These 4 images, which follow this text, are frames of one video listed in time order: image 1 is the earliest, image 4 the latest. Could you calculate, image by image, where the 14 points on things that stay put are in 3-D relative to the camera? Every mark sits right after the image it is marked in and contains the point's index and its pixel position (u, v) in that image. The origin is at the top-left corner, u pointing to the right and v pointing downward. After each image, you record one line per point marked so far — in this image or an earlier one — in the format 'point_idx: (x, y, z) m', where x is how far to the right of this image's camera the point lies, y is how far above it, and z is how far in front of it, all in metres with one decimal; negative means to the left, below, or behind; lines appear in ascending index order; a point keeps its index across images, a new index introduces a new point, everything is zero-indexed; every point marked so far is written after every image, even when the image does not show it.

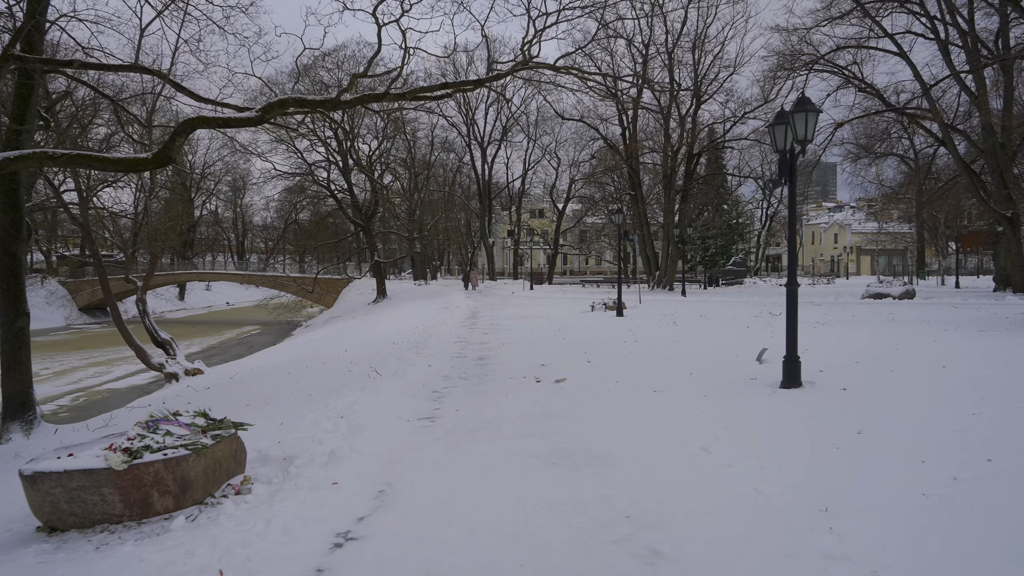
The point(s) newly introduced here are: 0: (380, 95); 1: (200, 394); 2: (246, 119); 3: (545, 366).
0: (-1.8, +2.6, +8.1) m
1: (-4.9, -1.7, +9.4) m
2: (-3.5, +2.2, +7.9) m
3: (+0.4, -1.0, +8.0) m
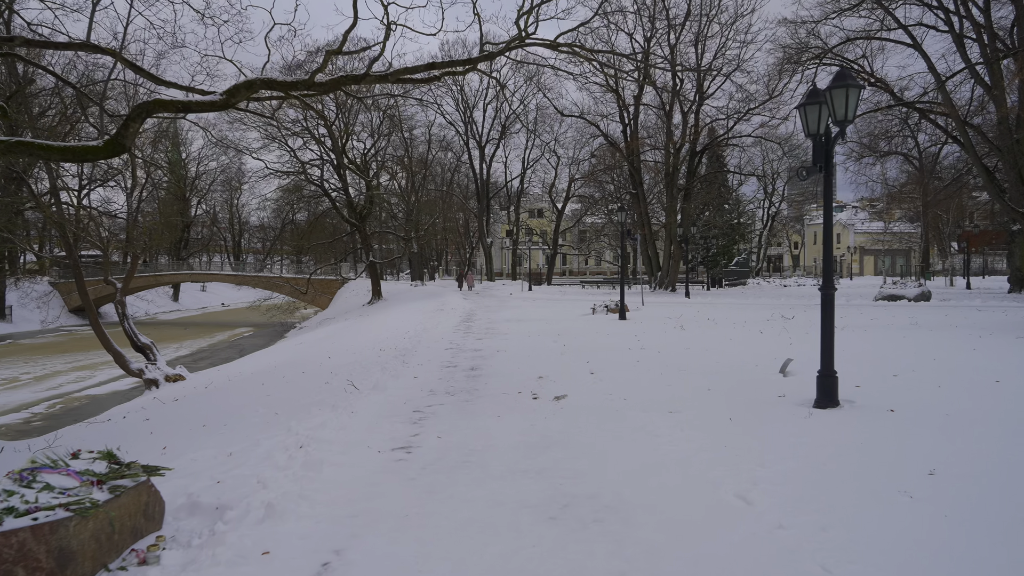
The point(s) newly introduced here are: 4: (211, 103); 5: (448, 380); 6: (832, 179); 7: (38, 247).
0: (-1.9, +2.6, +7.3) m
1: (-4.9, -1.7, +8.6) m
2: (-3.5, +2.2, +7.0) m
3: (+0.4, -1.1, +7.2) m
4: (-3.5, +2.2, +7.1) m
5: (-0.8, -1.1, +7.4) m
6: (+3.0, +1.0, +5.6) m
7: (-13.9, +1.2, +17.8) m
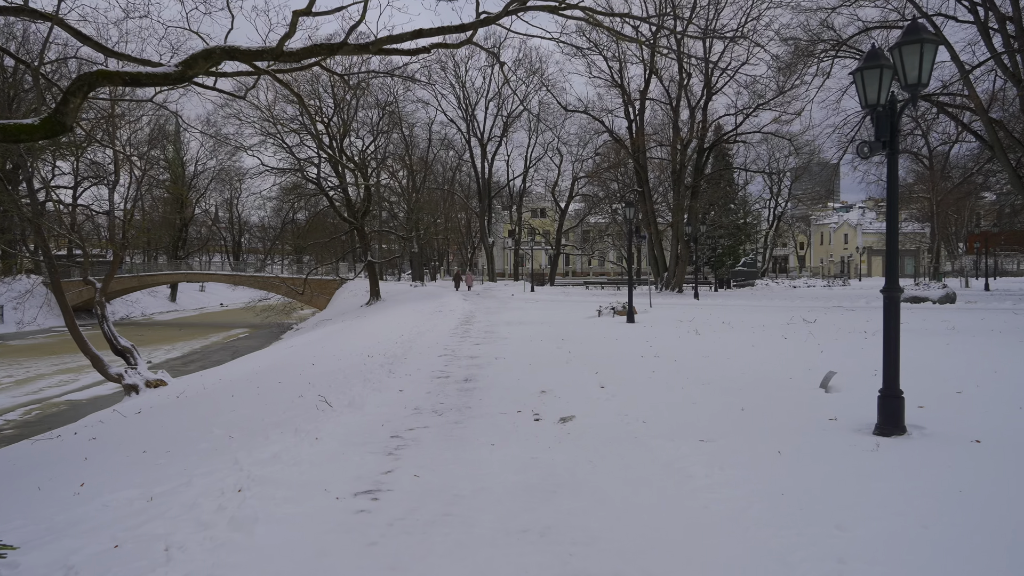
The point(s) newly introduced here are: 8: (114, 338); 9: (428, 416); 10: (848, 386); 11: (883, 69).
0: (-1.9, +2.5, +6.4) m
1: (-5.0, -1.7, +7.6) m
2: (-3.5, +2.1, +6.1) m
3: (+0.4, -1.1, +6.2) m
4: (-3.5, +2.2, +6.1) m
5: (-0.8, -1.1, +6.4) m
6: (+2.9, +1.0, +4.6) m
7: (-13.9, +1.2, +16.9) m
8: (-10.6, -1.3, +16.1) m
9: (-0.8, -1.2, +5.5) m
10: (+3.4, -1.0, +6.0) m
11: (+2.8, +1.6, +4.5) m
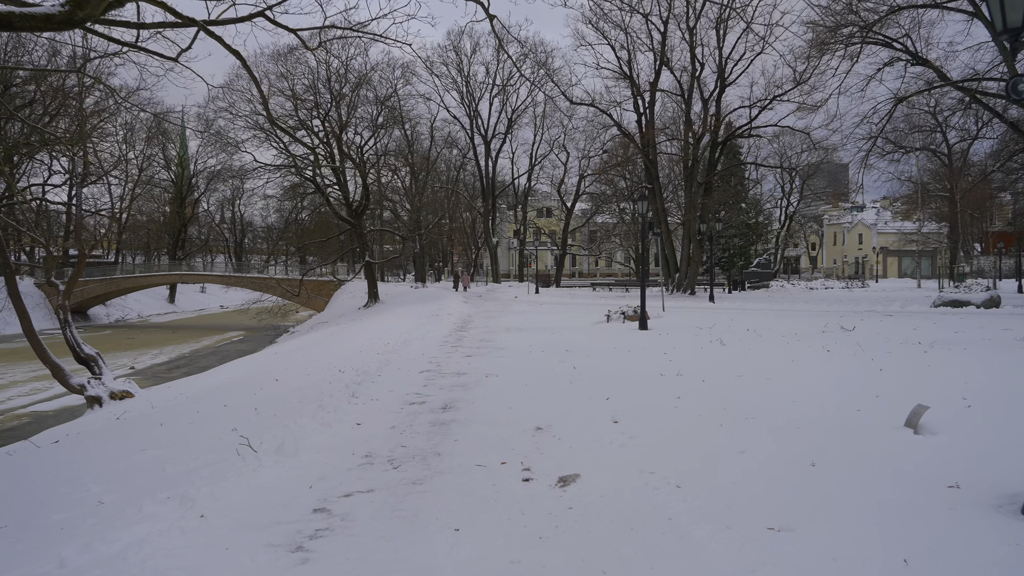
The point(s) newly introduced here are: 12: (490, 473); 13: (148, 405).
0: (-2.0, +2.5, +4.9) m
1: (-5.1, -1.8, +6.2) m
2: (-3.6, +2.1, +4.6) m
3: (+0.2, -1.1, +4.8) m
4: (-3.6, +2.1, +4.7) m
5: (-0.9, -1.2, +5.0) m
6: (+2.8, +1.0, +3.1) m
7: (-13.9, +1.1, +15.6) m
8: (-10.6, -1.4, +14.7) m
9: (-0.9, -1.2, +4.0) m
10: (+3.3, -1.0, +4.5) m
11: (+2.7, +1.6, +3.0) m
12: (-0.1, -1.2, +3.9) m
13: (-5.8, -1.9, +9.5) m
